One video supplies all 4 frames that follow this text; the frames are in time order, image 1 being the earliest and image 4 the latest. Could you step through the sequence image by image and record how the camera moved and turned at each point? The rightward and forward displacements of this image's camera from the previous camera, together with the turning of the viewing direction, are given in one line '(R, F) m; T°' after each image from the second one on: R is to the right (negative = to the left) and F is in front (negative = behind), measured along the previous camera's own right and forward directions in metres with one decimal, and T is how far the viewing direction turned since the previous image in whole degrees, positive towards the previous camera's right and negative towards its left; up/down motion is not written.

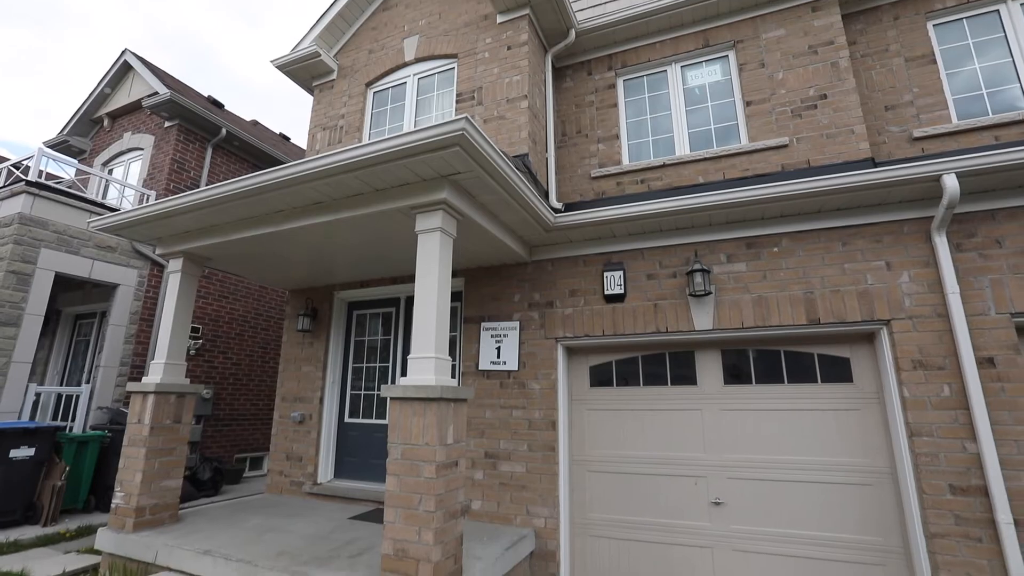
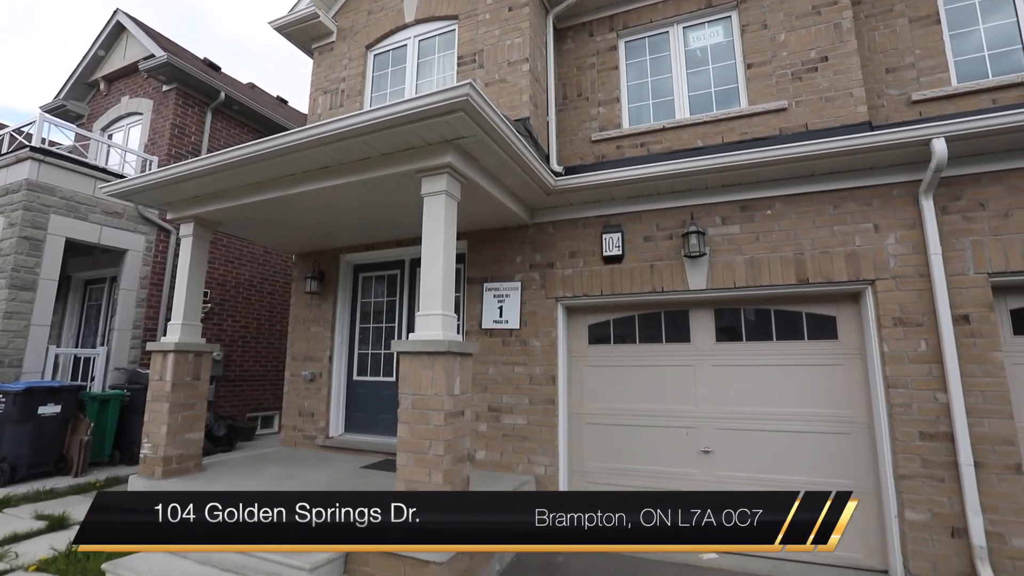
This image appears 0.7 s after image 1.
(0.0, -0.2) m; 0°
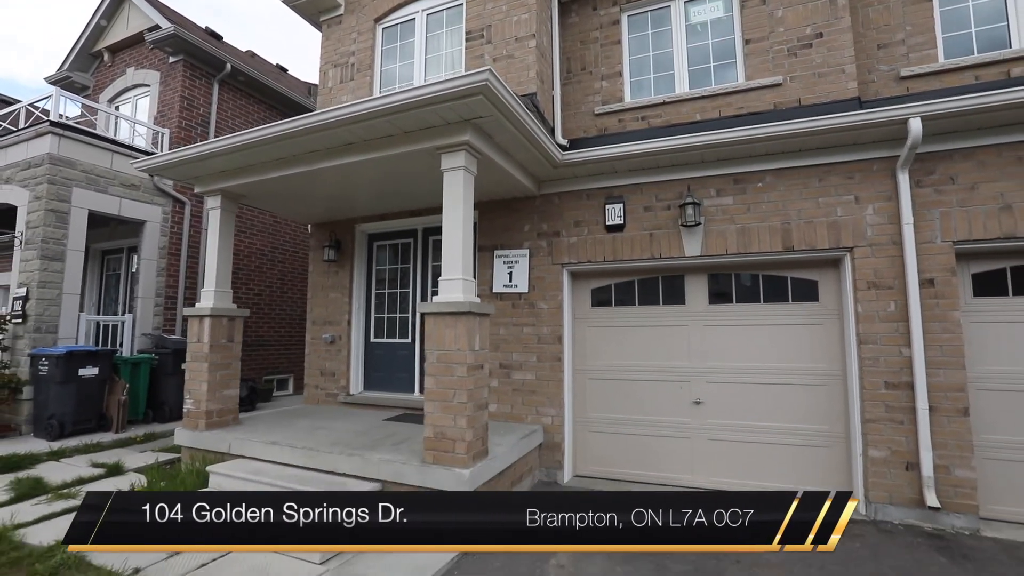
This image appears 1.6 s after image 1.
(-0.1, -0.4) m; 0°
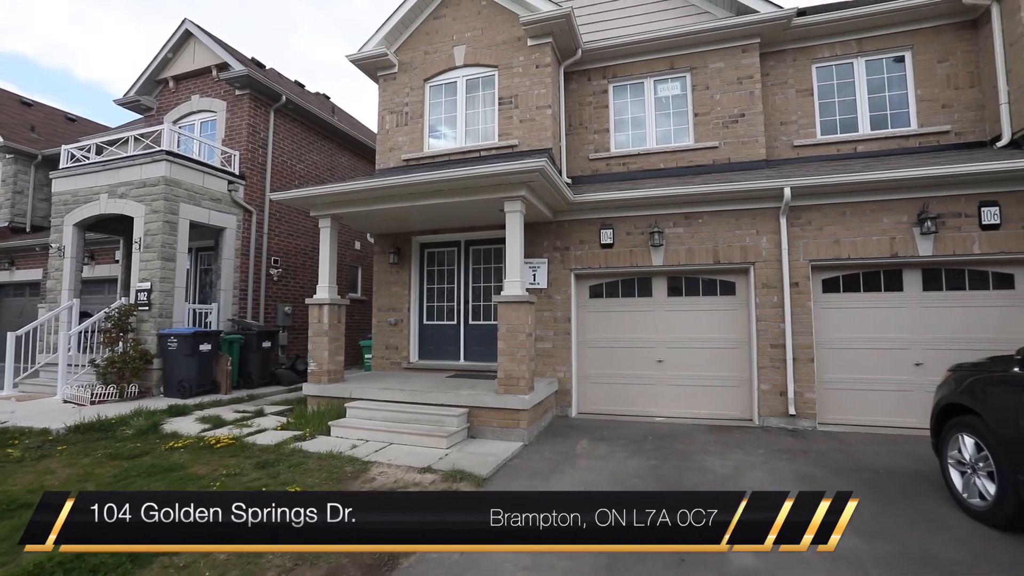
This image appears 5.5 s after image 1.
(-0.9, -2.2) m; +4°
